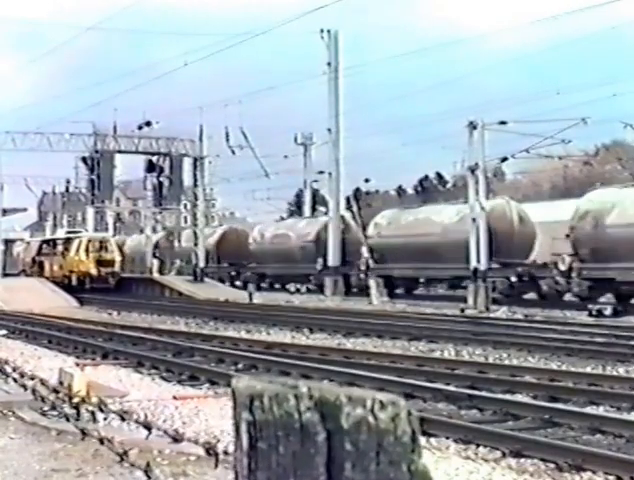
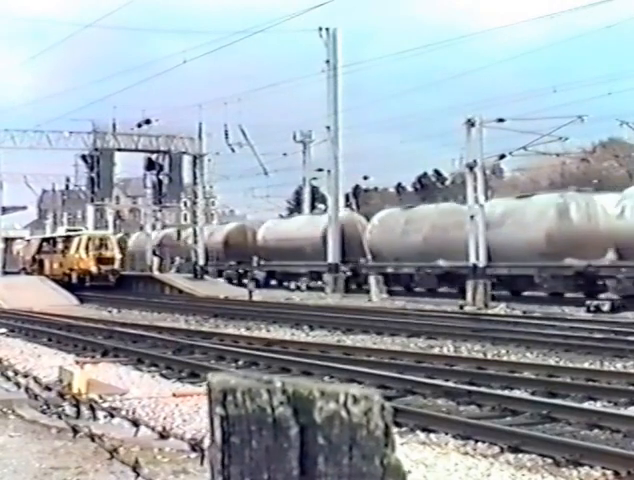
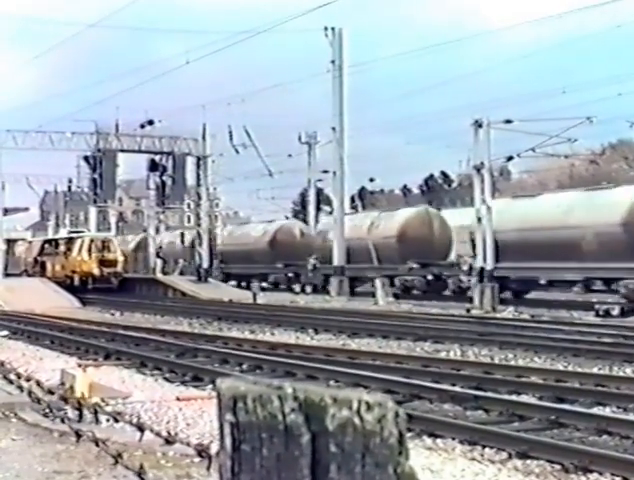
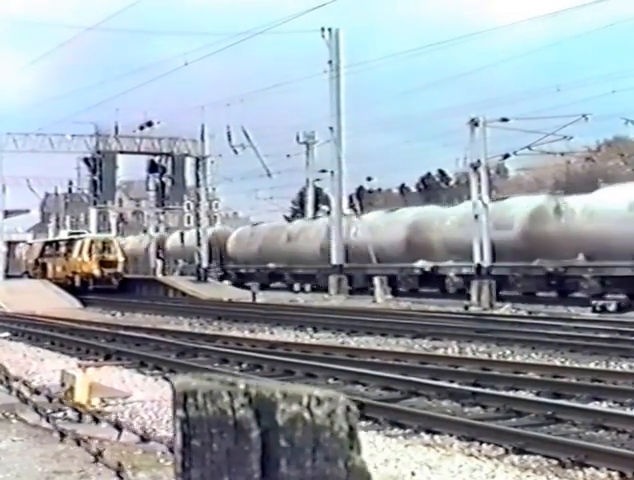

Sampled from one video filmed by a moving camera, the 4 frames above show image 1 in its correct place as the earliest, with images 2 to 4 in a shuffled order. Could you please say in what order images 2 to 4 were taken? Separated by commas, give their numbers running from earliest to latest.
3, 2, 4
